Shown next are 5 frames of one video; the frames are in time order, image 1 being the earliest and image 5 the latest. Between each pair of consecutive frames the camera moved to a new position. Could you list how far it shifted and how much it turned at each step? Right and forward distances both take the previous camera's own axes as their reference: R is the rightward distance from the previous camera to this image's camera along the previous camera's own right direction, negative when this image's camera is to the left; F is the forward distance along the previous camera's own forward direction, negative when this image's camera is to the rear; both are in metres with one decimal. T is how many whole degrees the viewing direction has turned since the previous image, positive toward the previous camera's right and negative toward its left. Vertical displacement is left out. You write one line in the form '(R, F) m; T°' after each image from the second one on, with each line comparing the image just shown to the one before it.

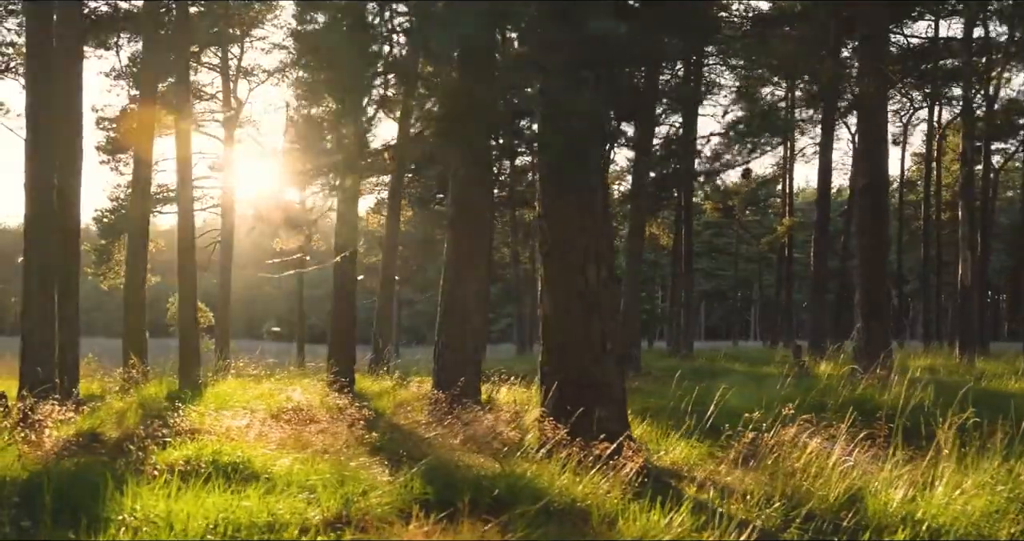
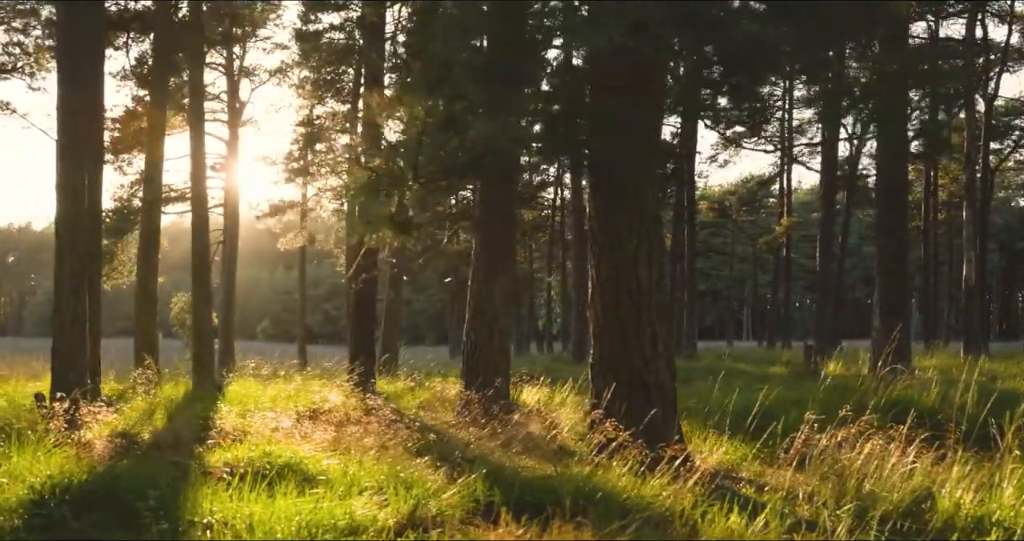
(-0.4, 0.0) m; 0°
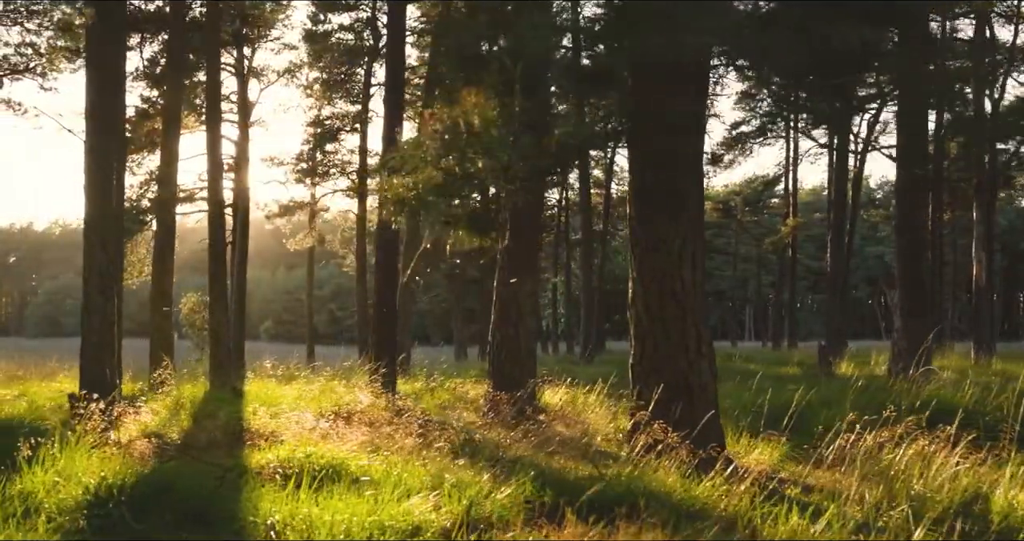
(-0.3, 0.0) m; 0°
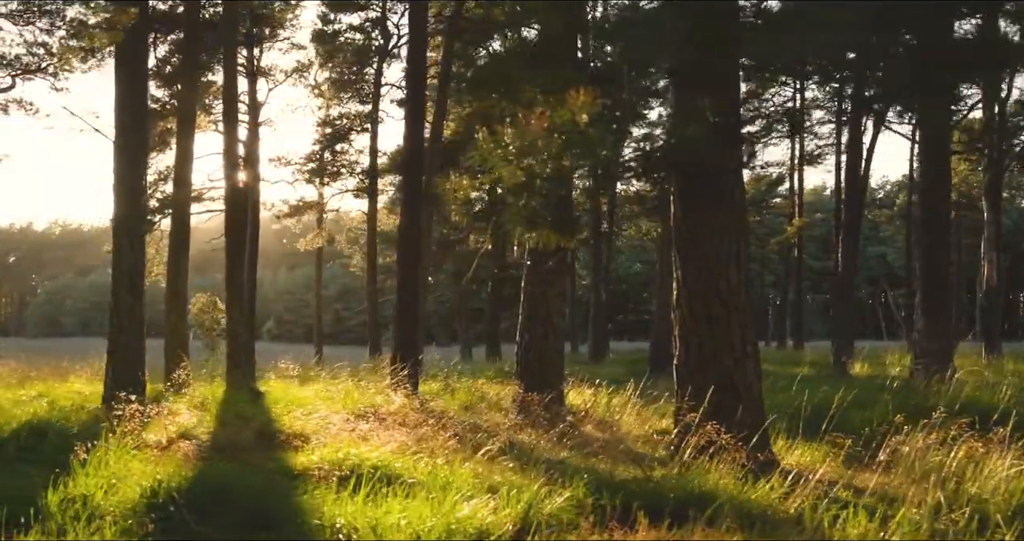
(-0.3, 0.0) m; 0°
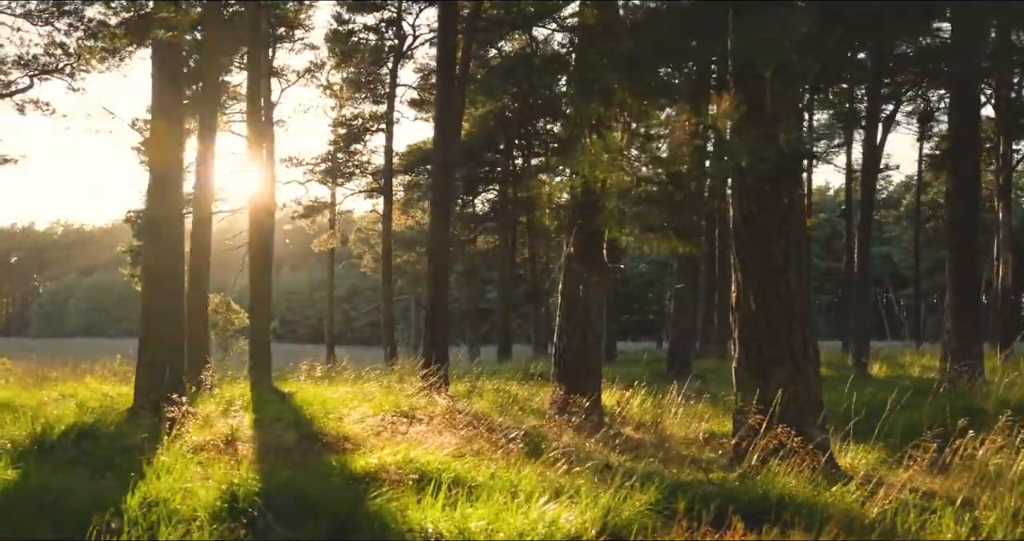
(-0.4, 0.0) m; 0°
